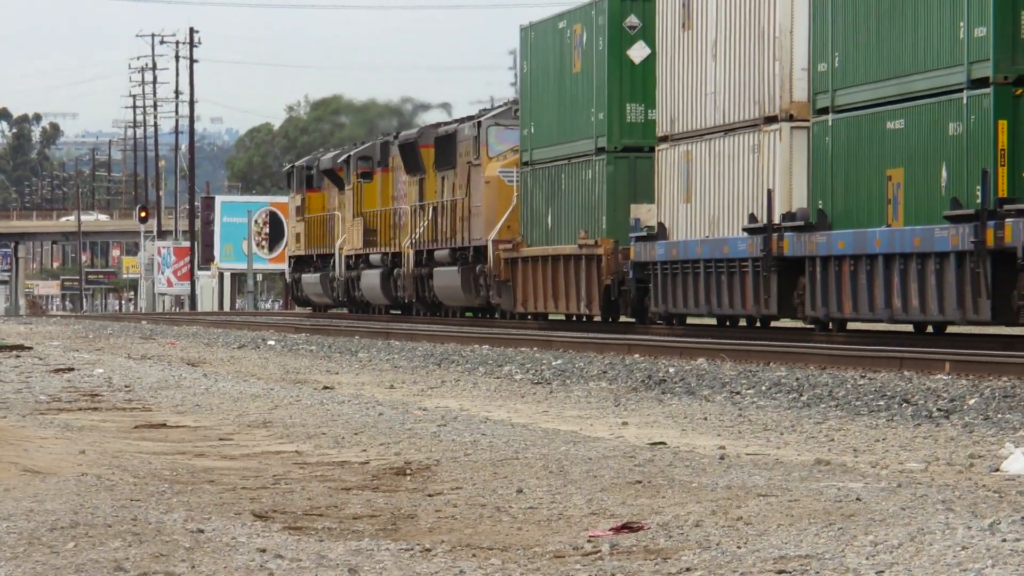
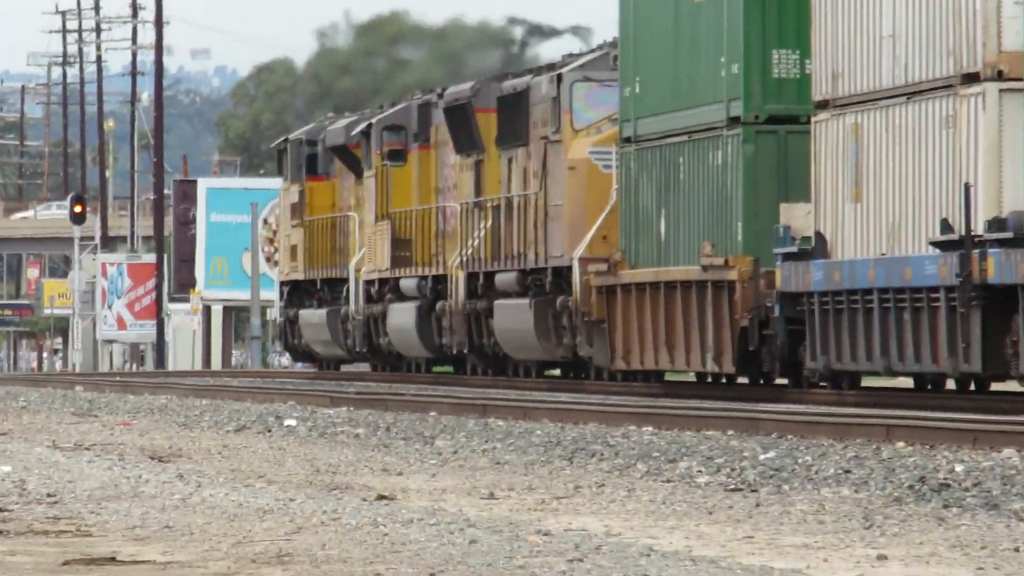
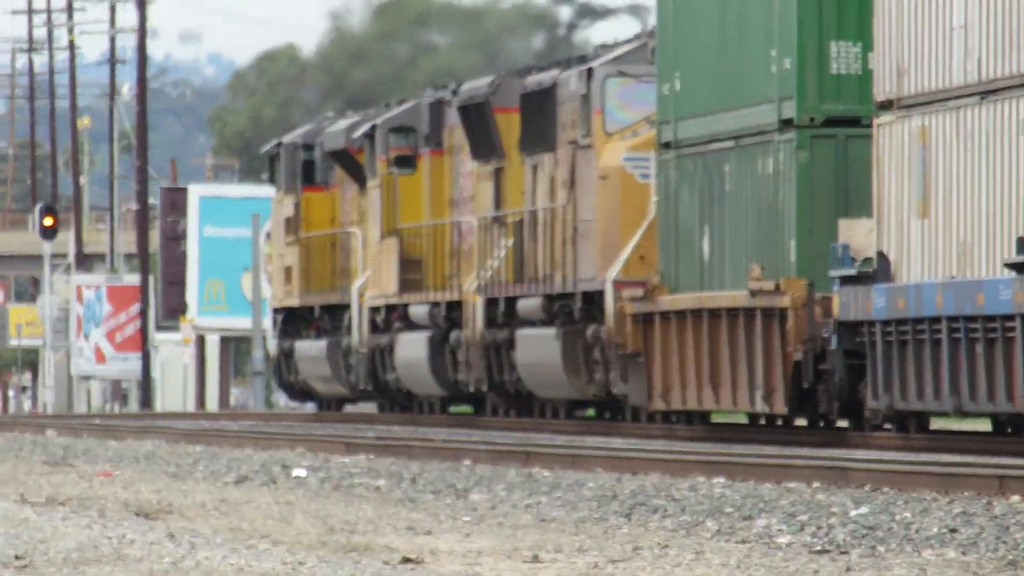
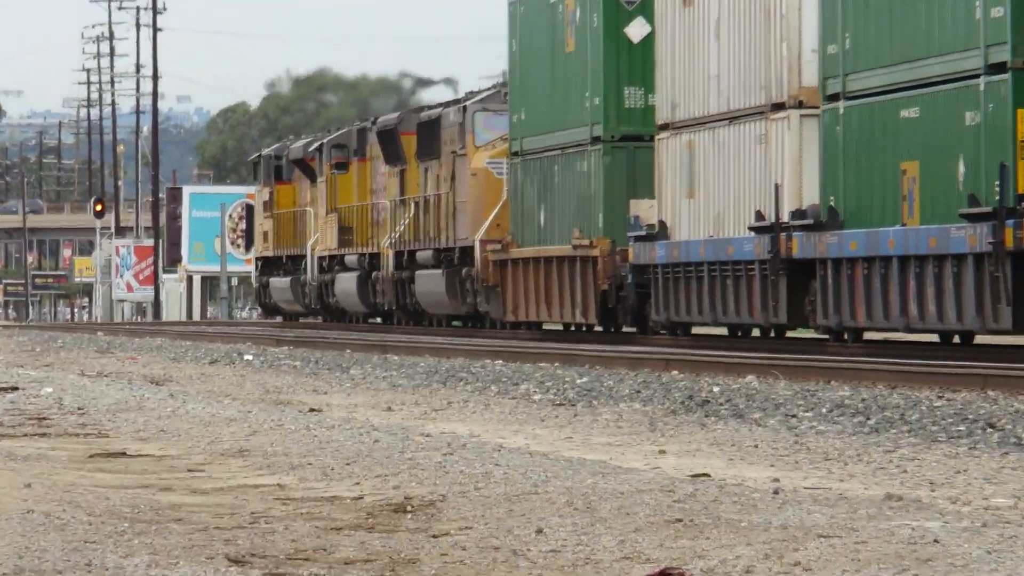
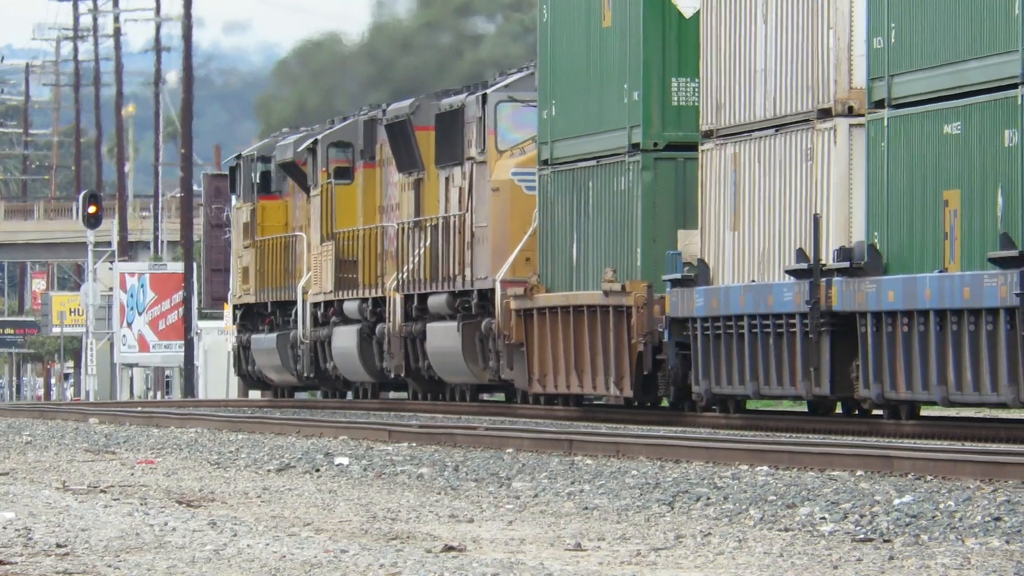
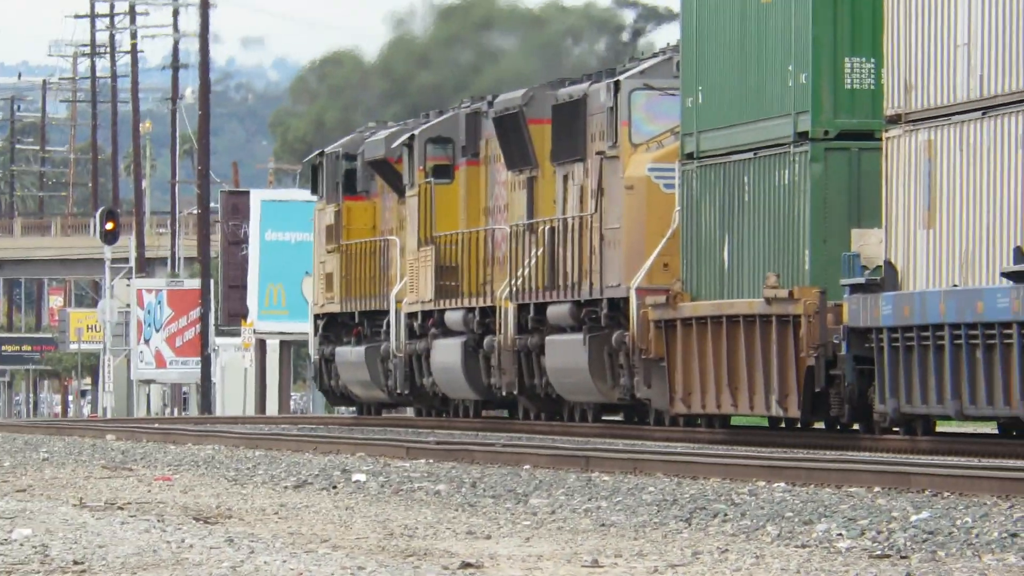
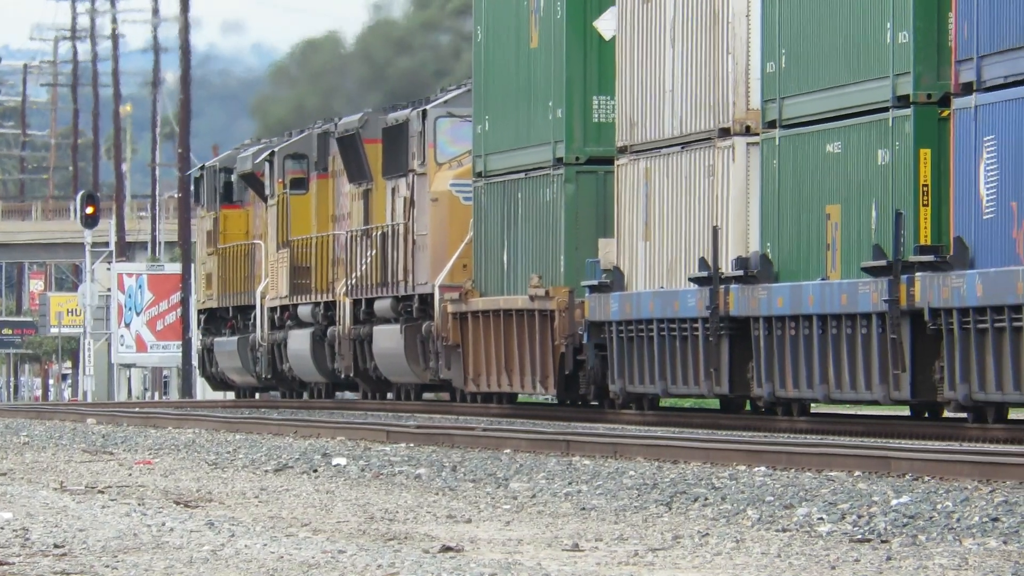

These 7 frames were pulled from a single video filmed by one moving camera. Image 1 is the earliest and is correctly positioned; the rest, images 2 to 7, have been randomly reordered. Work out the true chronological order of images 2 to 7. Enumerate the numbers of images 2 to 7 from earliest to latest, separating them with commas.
4, 2, 3, 6, 5, 7
